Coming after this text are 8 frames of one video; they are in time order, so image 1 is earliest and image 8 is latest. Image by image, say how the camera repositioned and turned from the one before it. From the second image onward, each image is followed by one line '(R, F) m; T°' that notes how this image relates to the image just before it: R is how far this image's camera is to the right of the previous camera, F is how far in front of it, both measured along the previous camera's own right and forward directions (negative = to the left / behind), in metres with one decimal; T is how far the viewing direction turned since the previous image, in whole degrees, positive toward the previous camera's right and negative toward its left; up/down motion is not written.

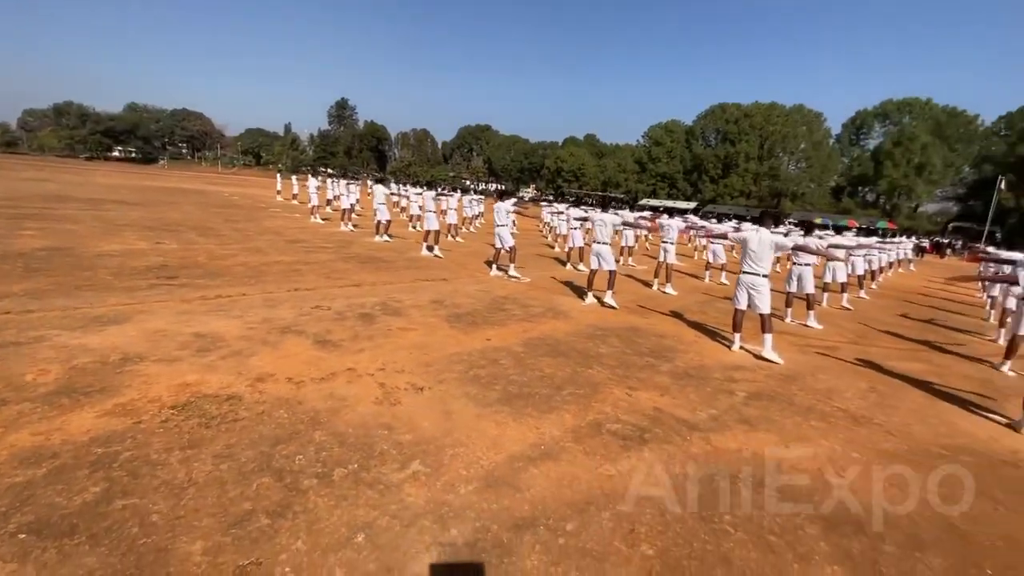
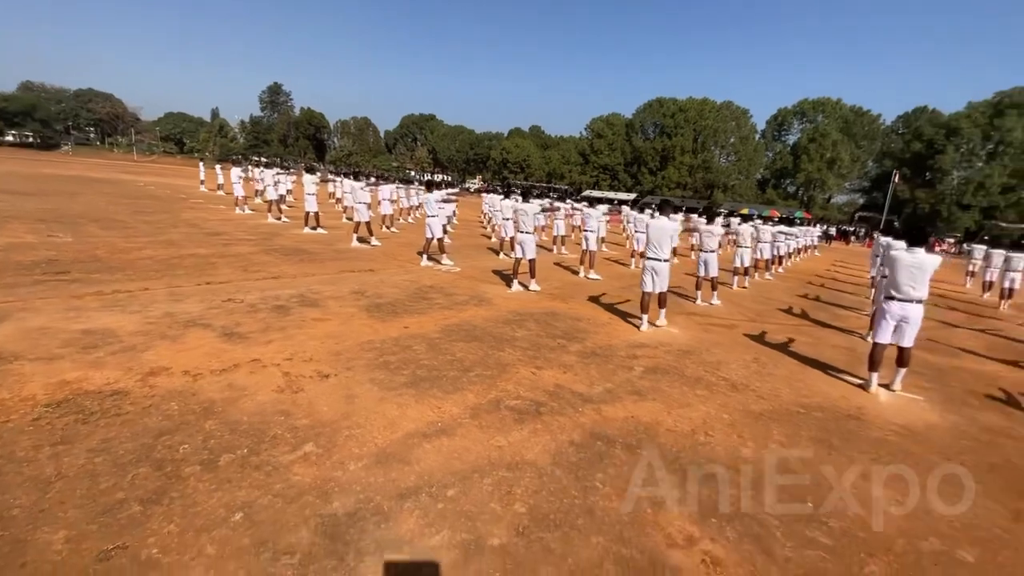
(+0.6, -0.3) m; +6°
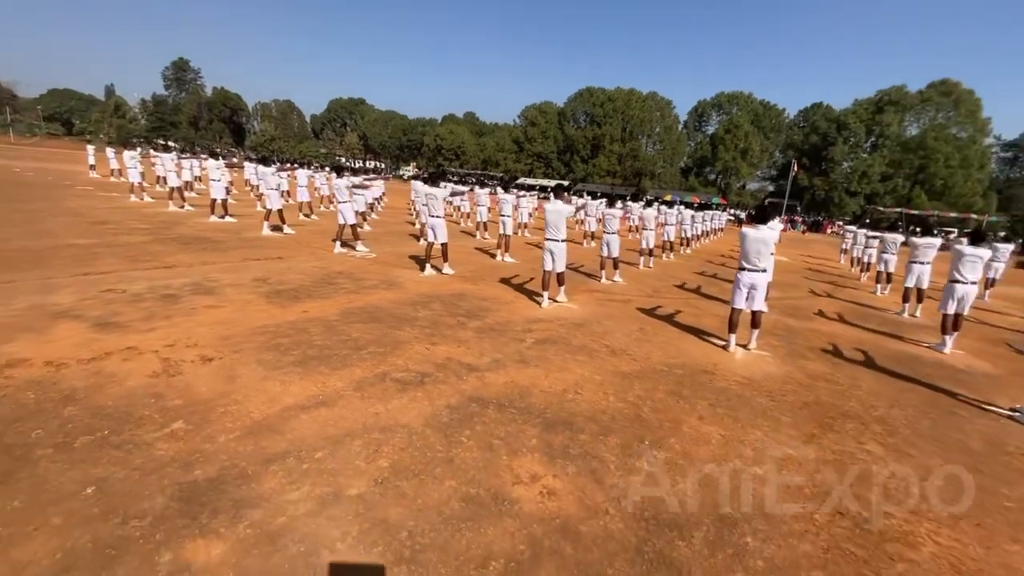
(+0.7, -0.4) m; +8°
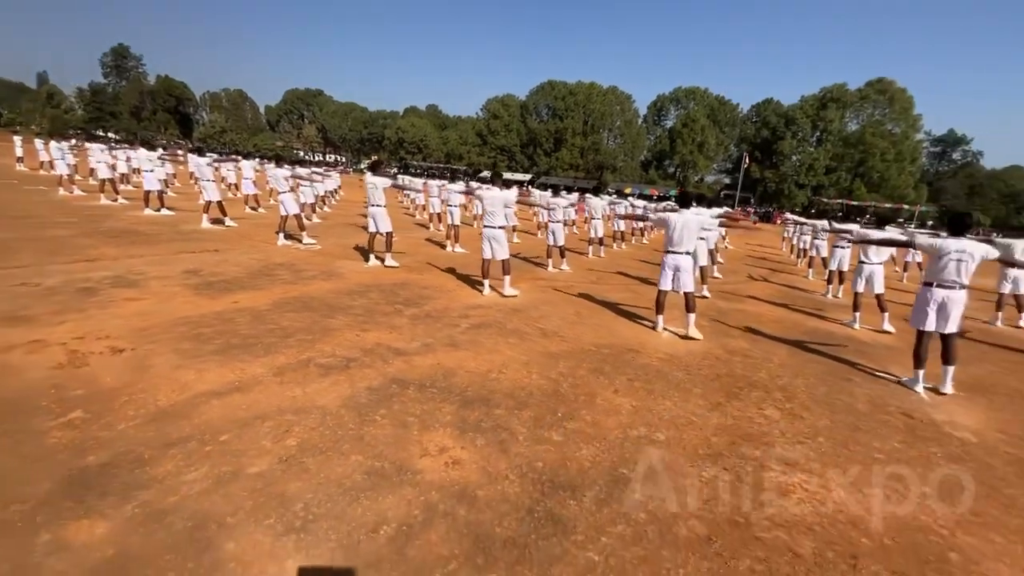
(+0.6, -0.2) m; +4°
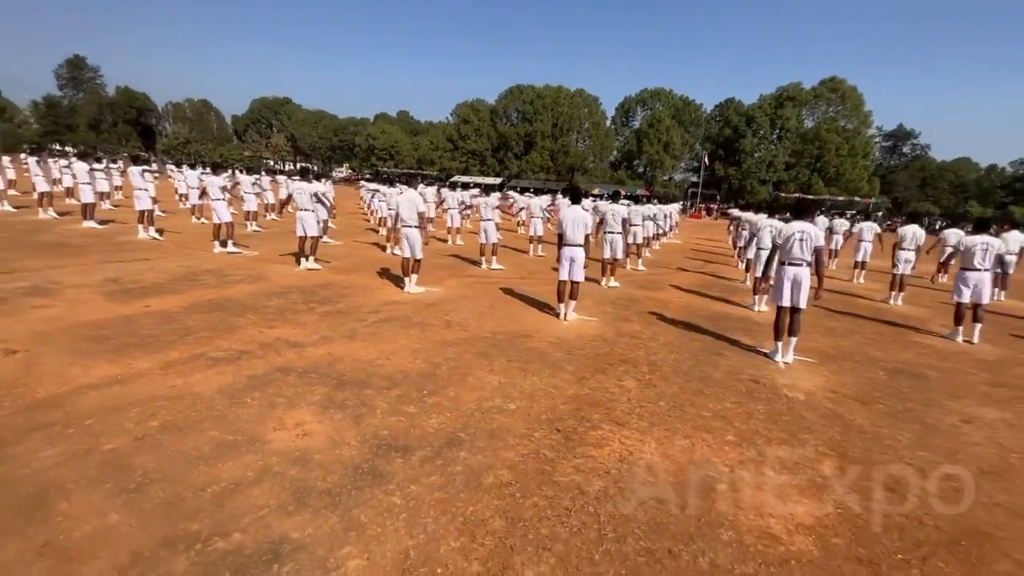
(+1.4, -0.5) m; +2°
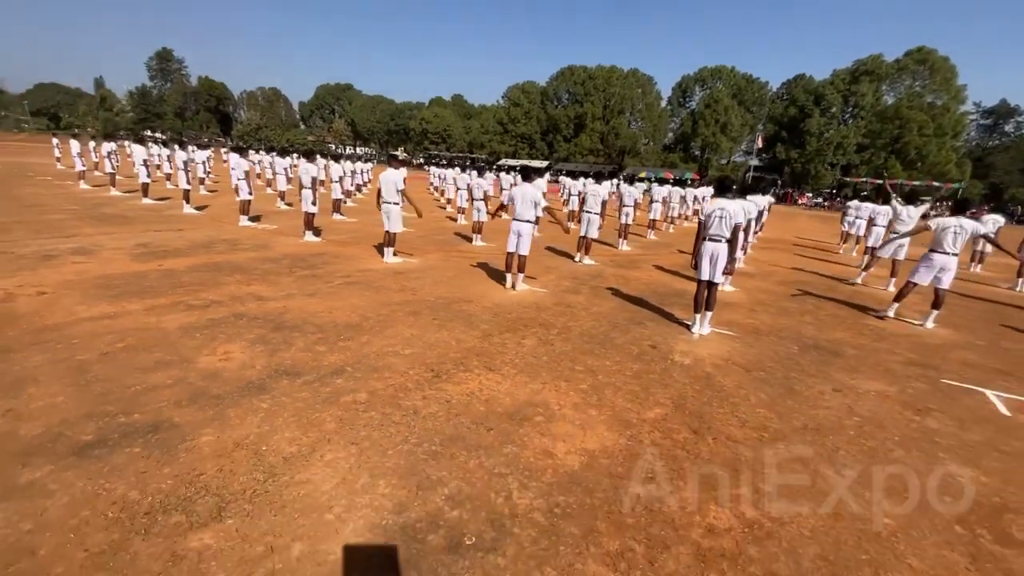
(+2.2, -0.7) m; -7°
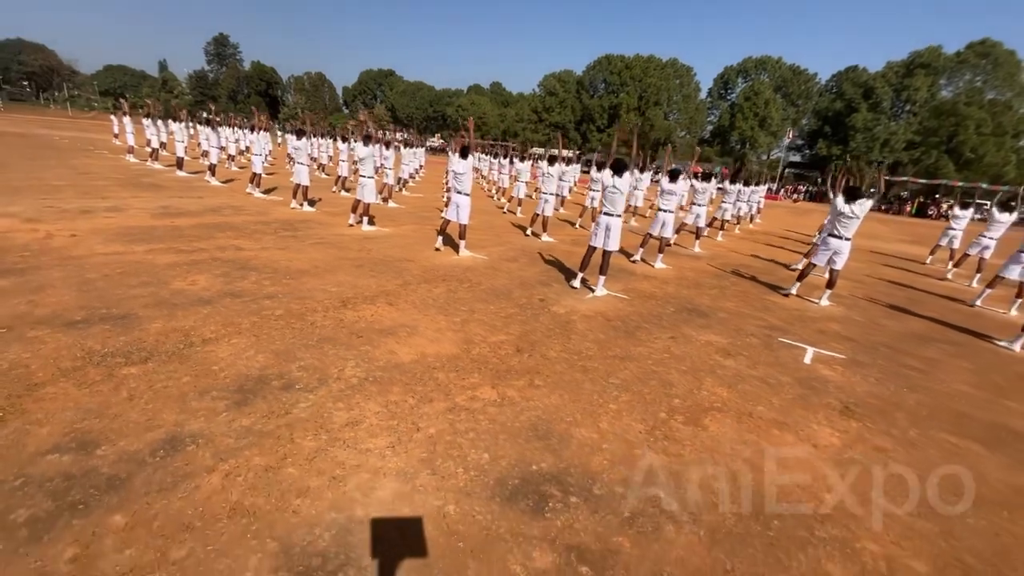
(+2.3, -1.4) m; -4°
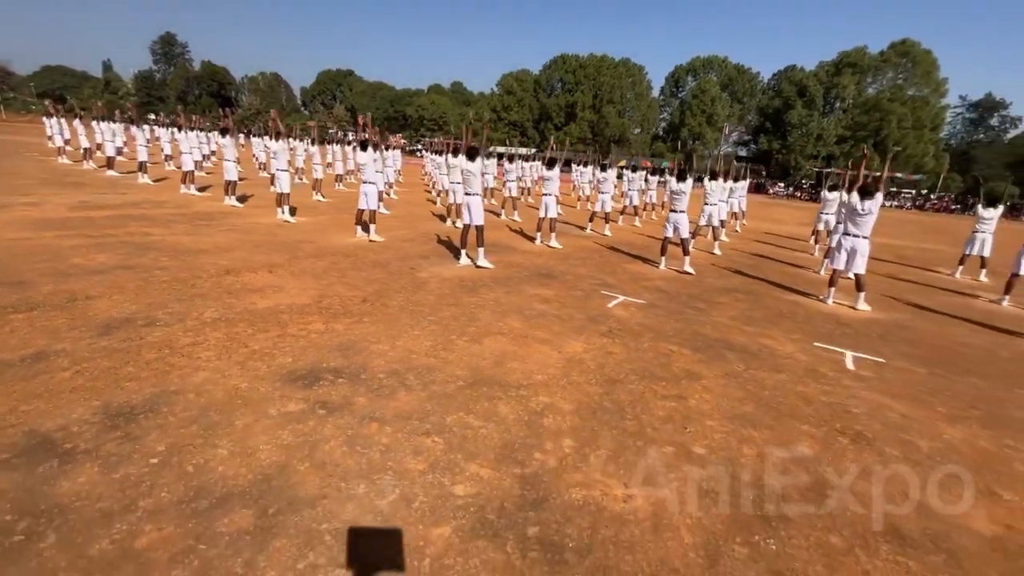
(+2.1, -1.6) m; +3°
